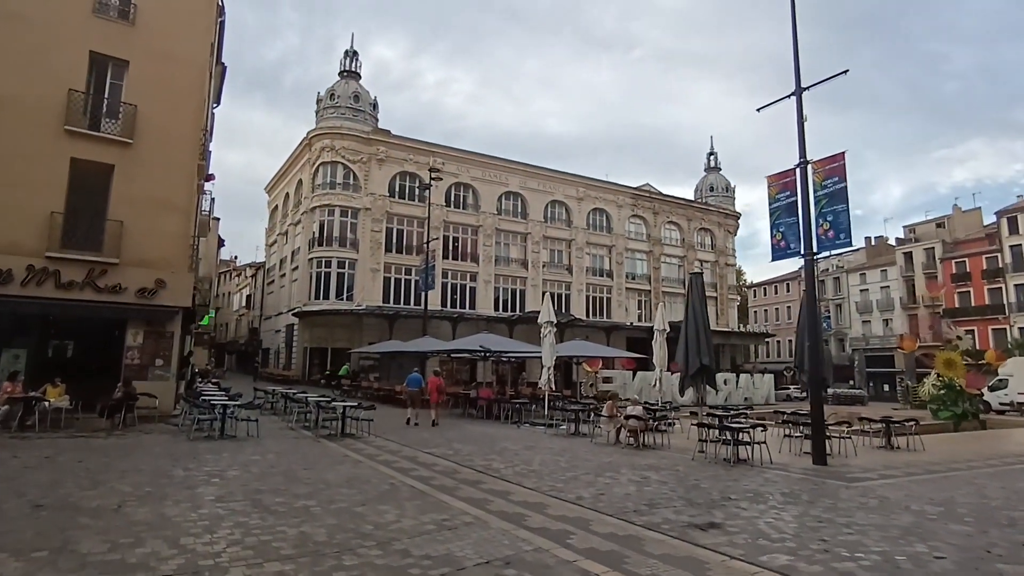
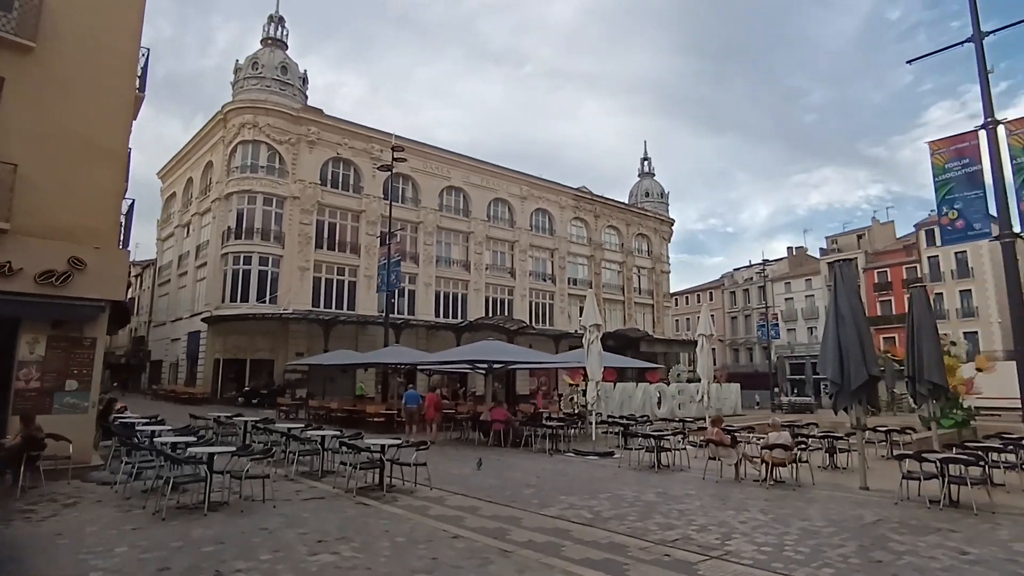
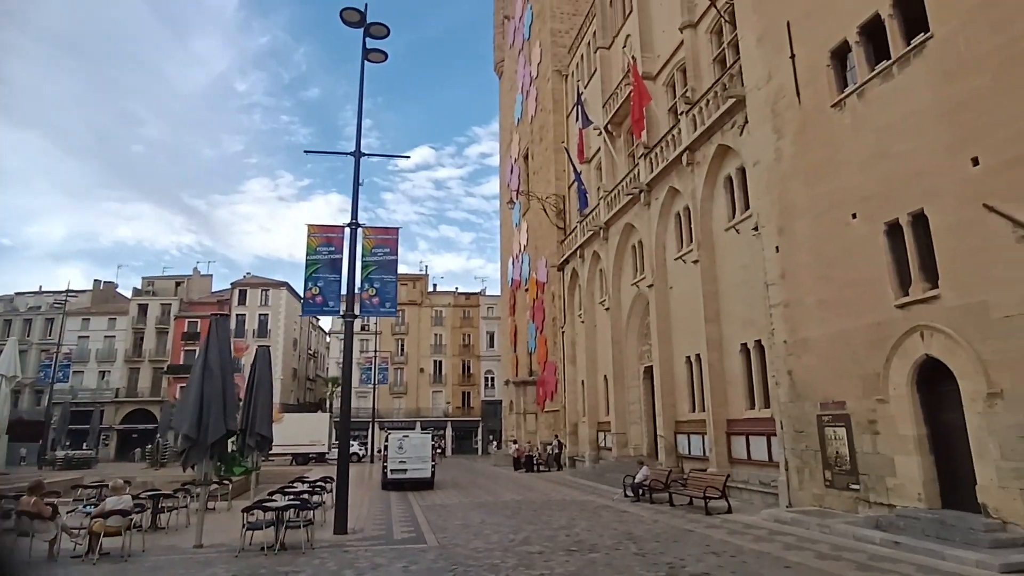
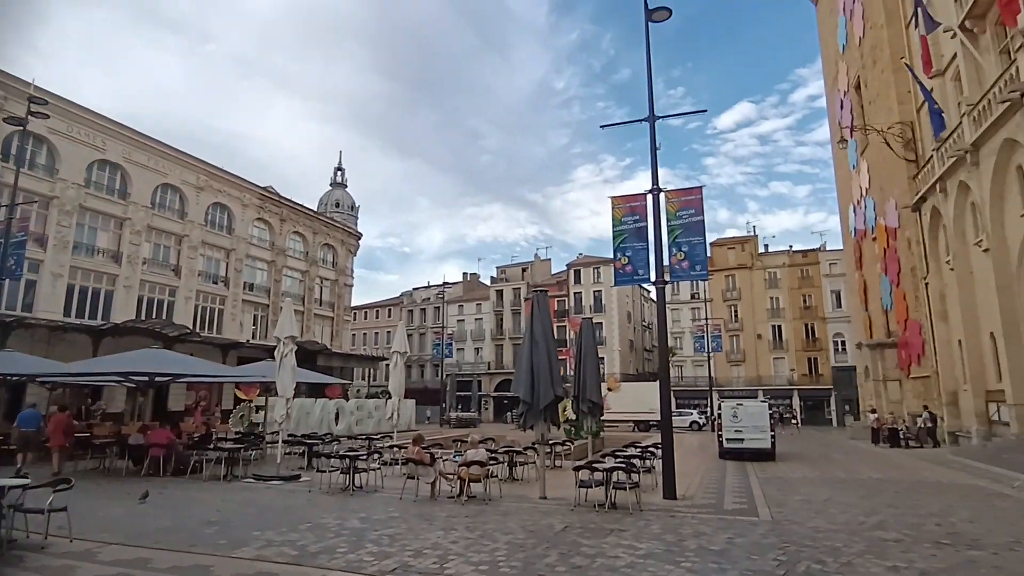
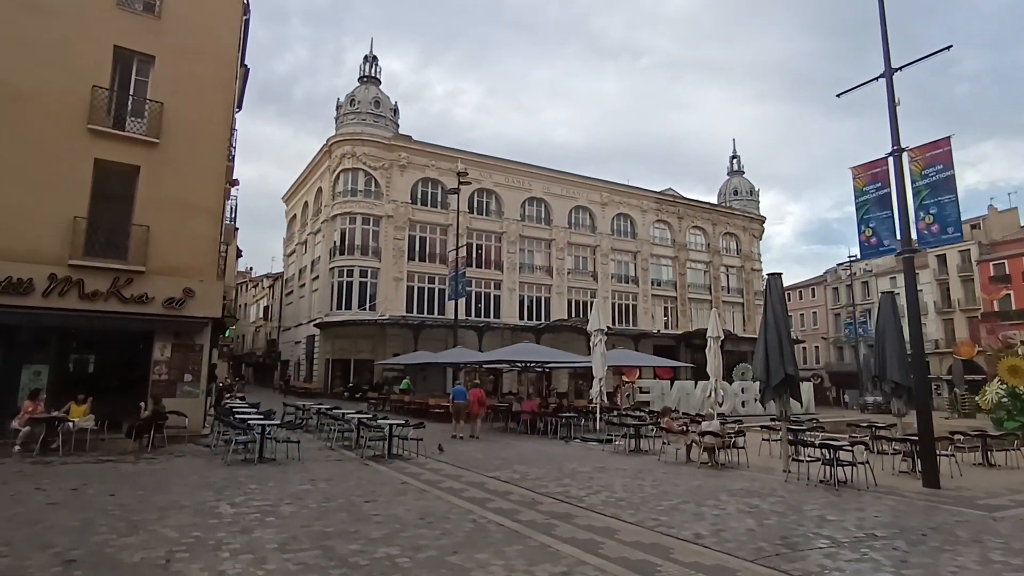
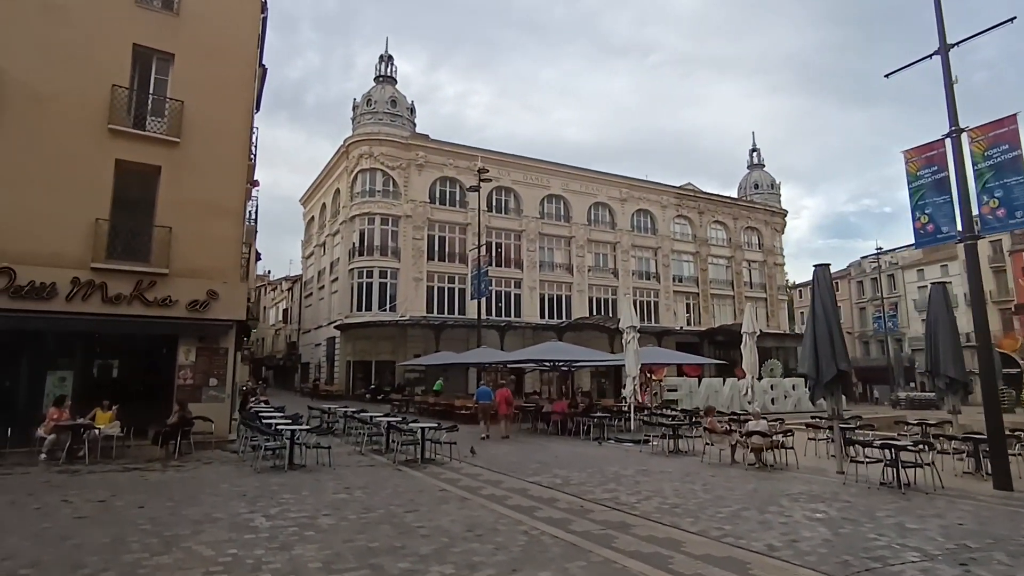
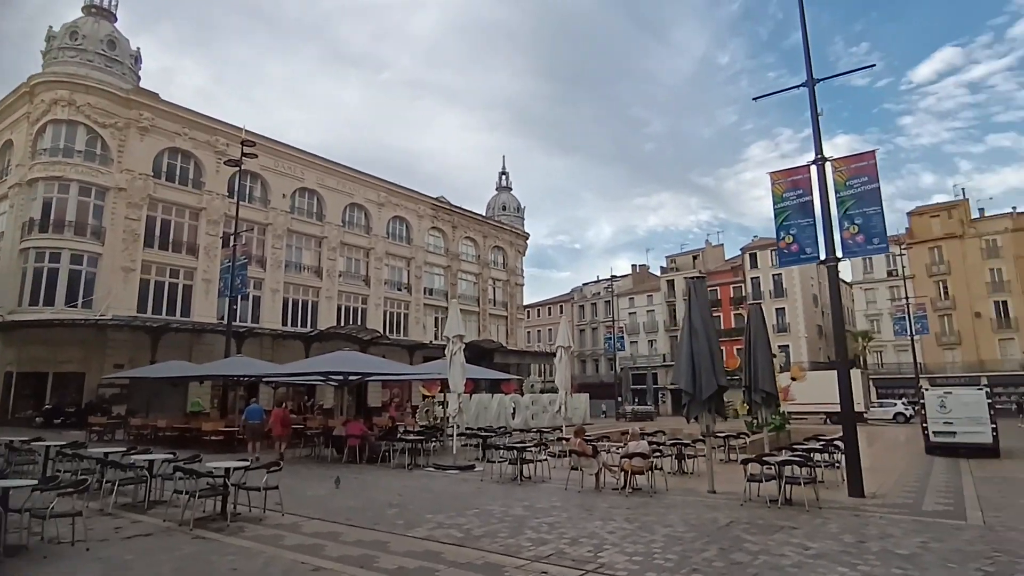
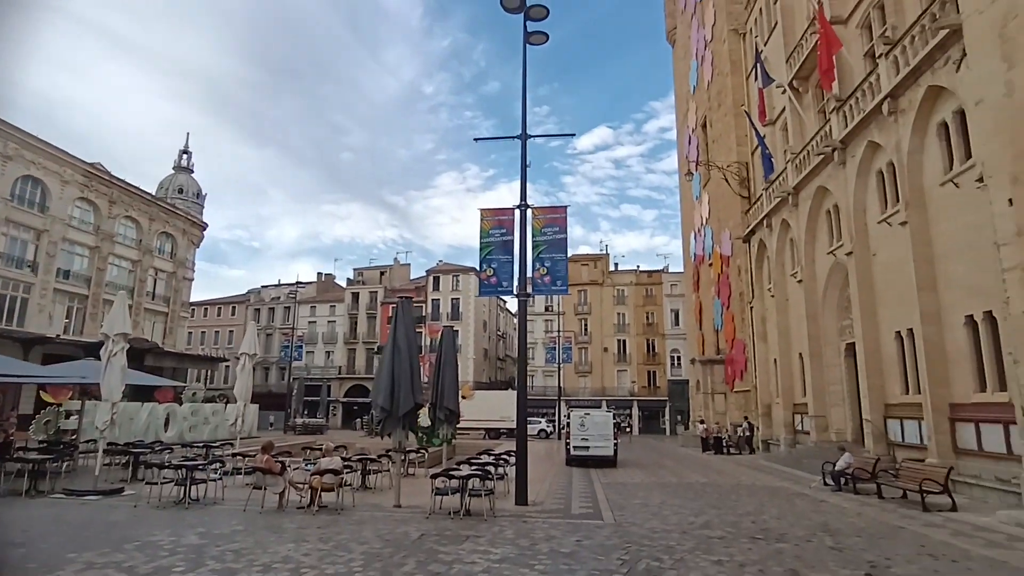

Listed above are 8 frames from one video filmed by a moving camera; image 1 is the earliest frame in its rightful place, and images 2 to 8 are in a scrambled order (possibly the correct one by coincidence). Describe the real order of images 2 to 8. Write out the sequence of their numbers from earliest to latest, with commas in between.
5, 6, 2, 7, 4, 8, 3
